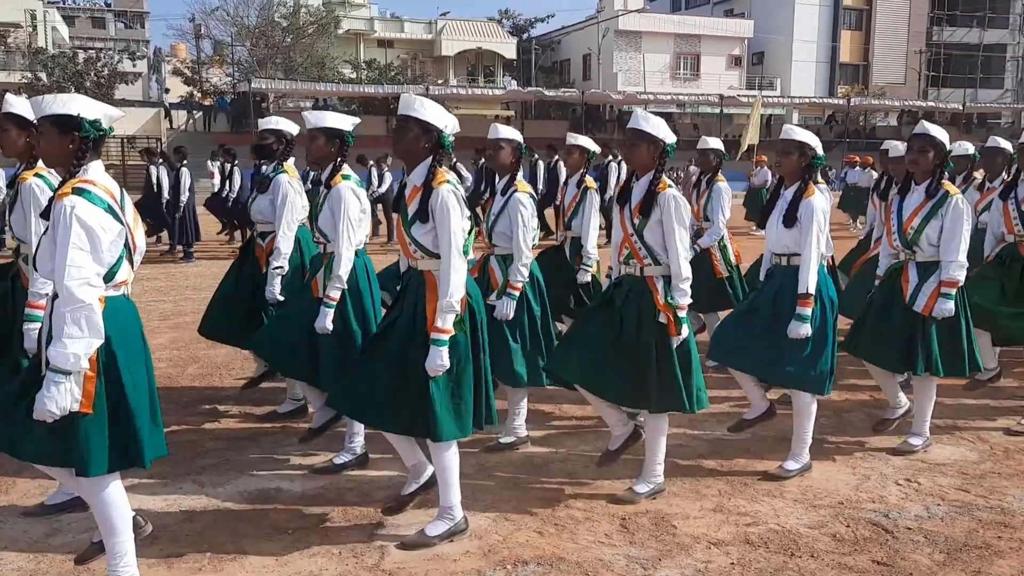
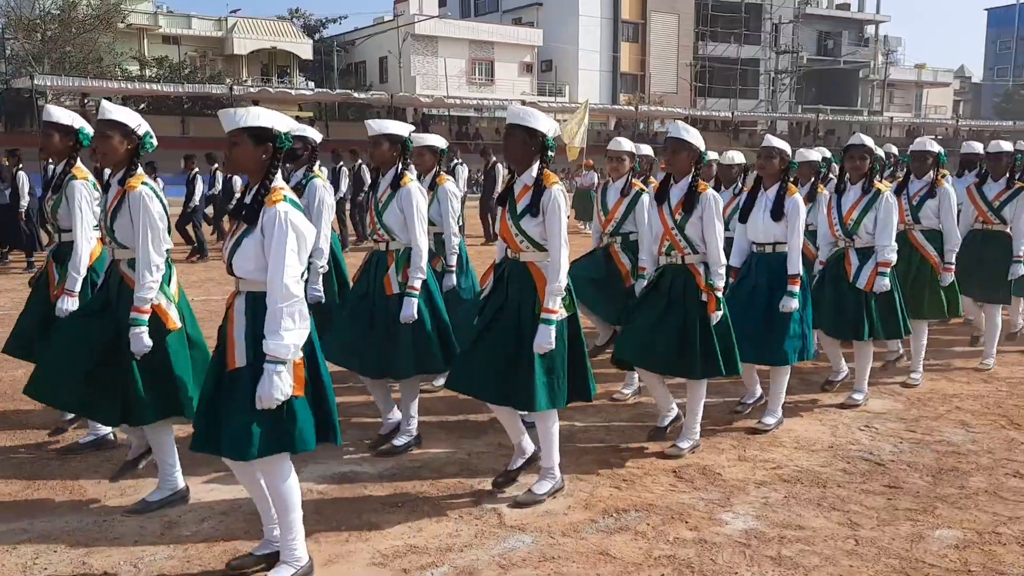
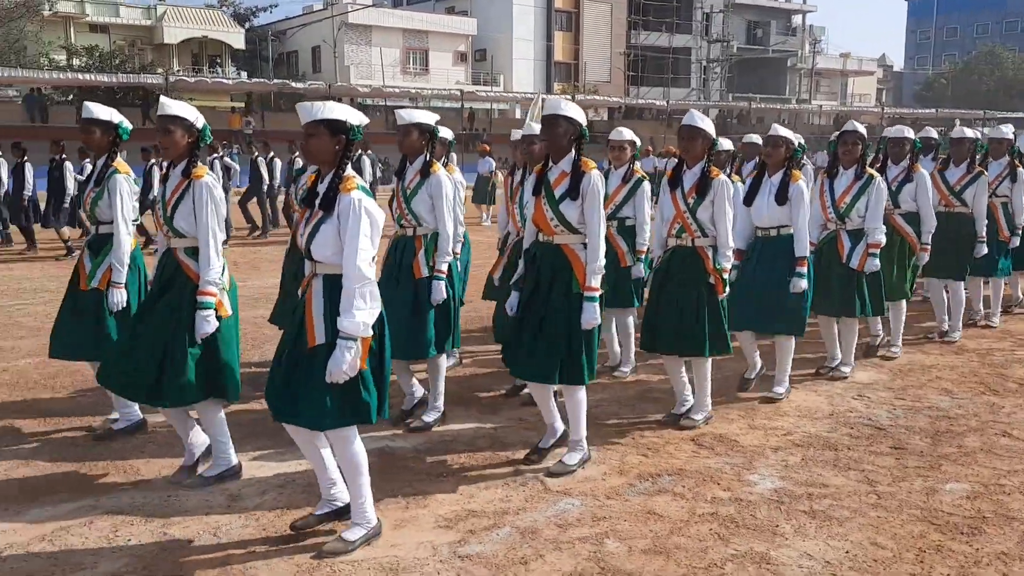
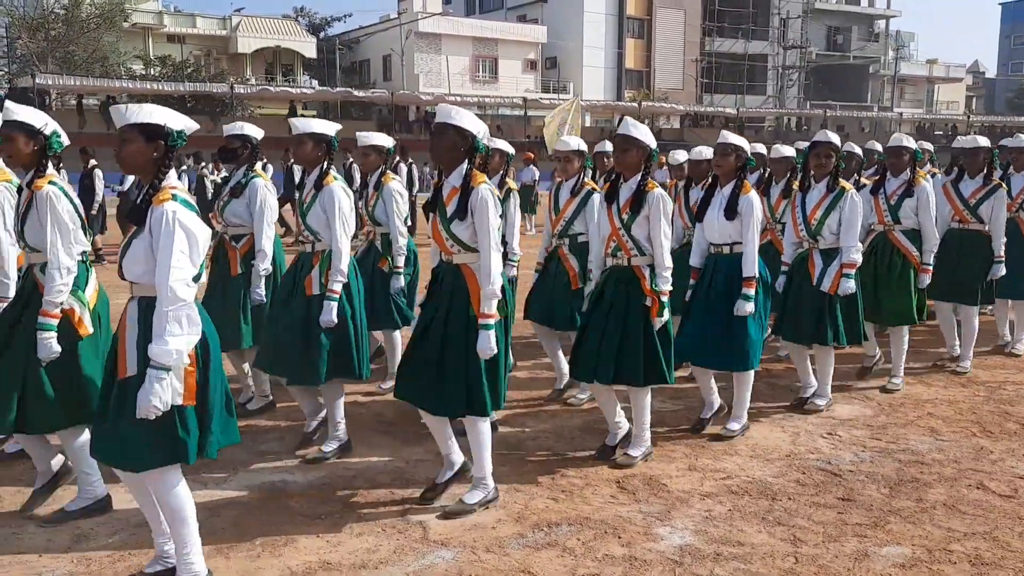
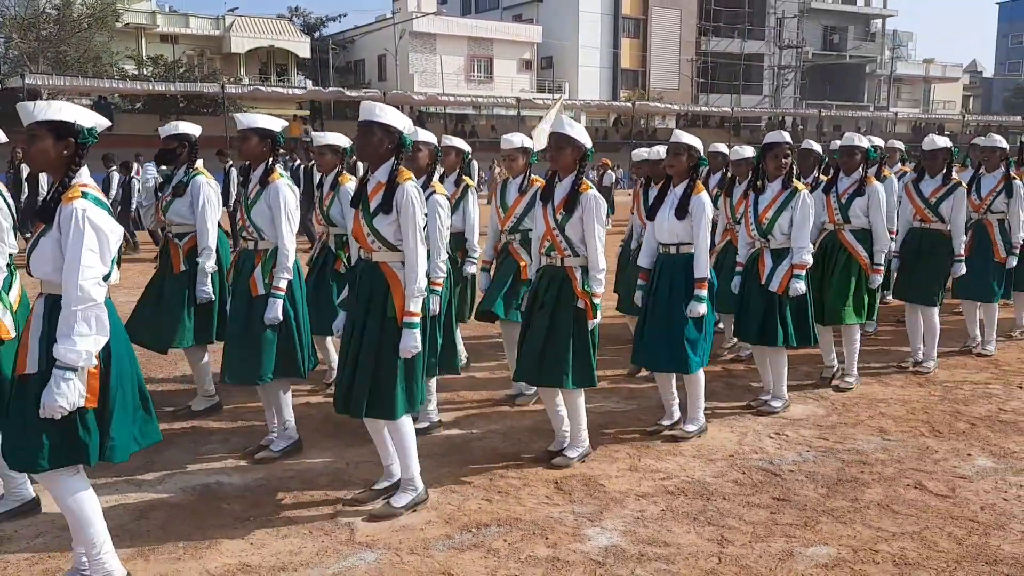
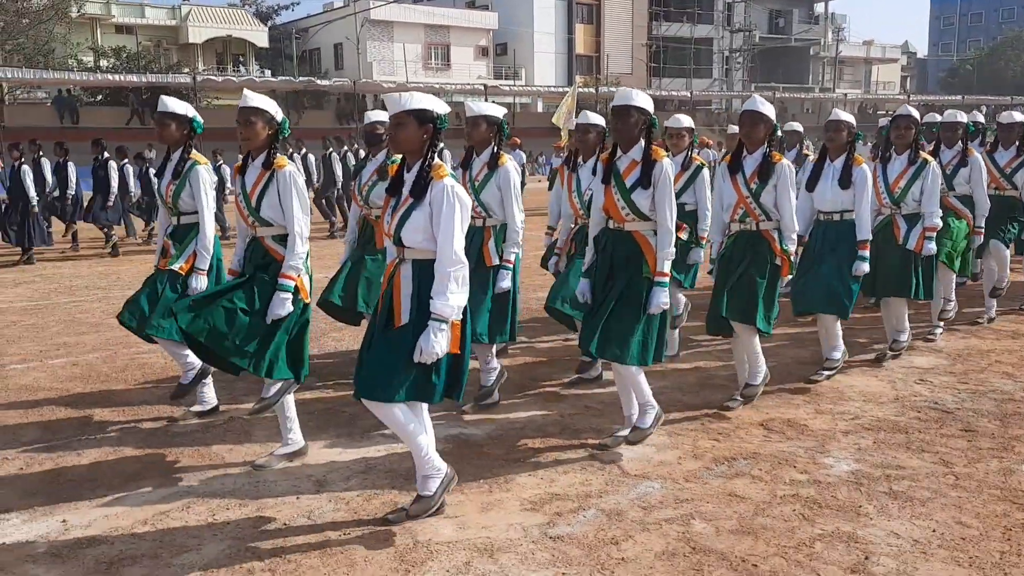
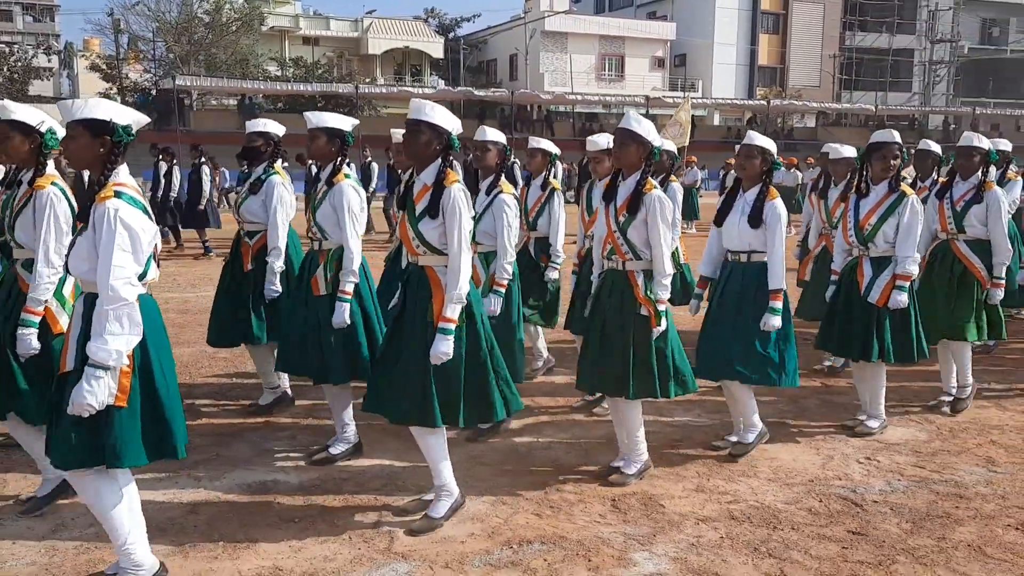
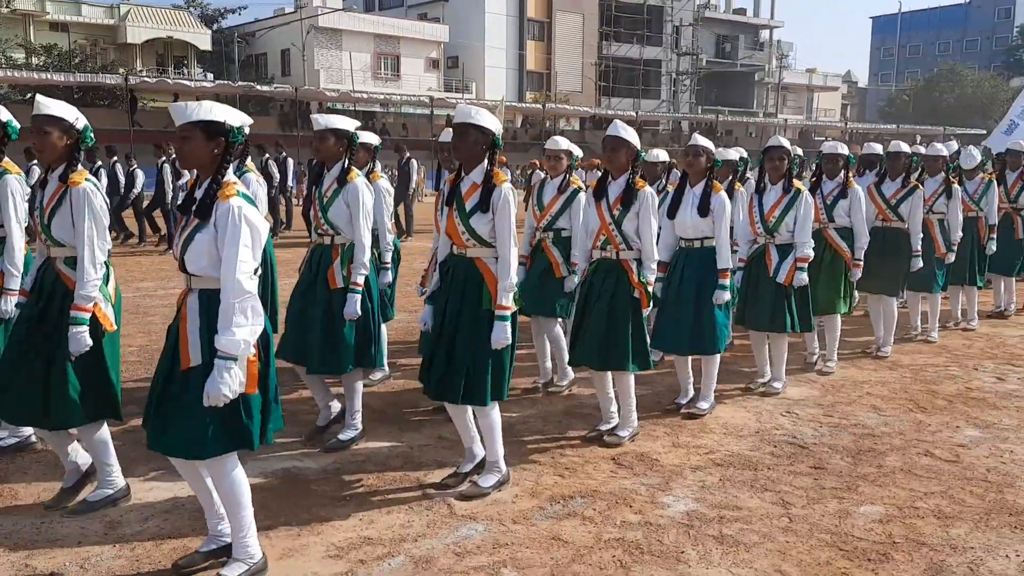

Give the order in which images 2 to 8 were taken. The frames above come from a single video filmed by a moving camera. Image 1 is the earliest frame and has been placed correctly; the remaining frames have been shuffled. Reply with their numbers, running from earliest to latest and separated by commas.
7, 5, 4, 2, 8, 3, 6
